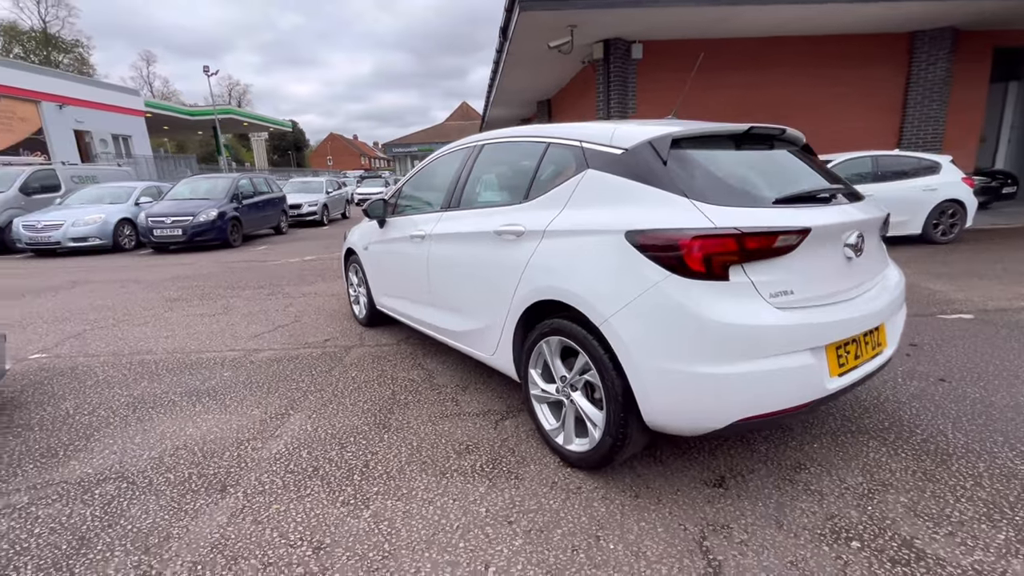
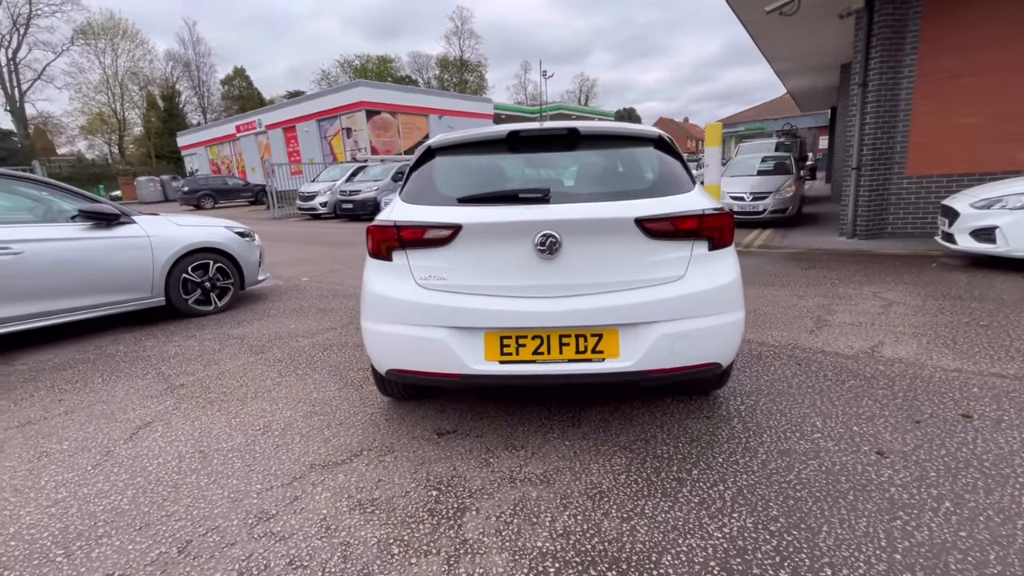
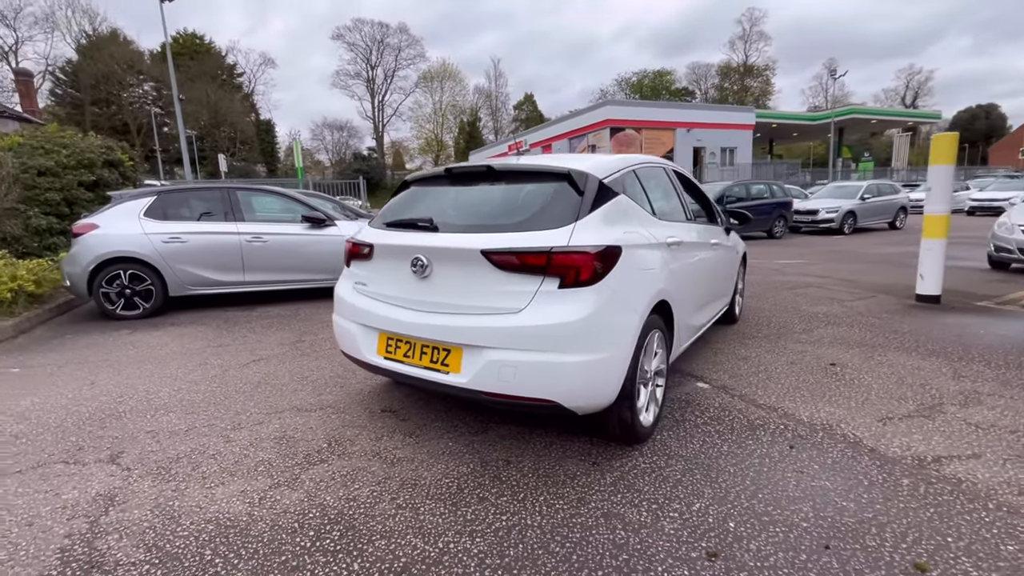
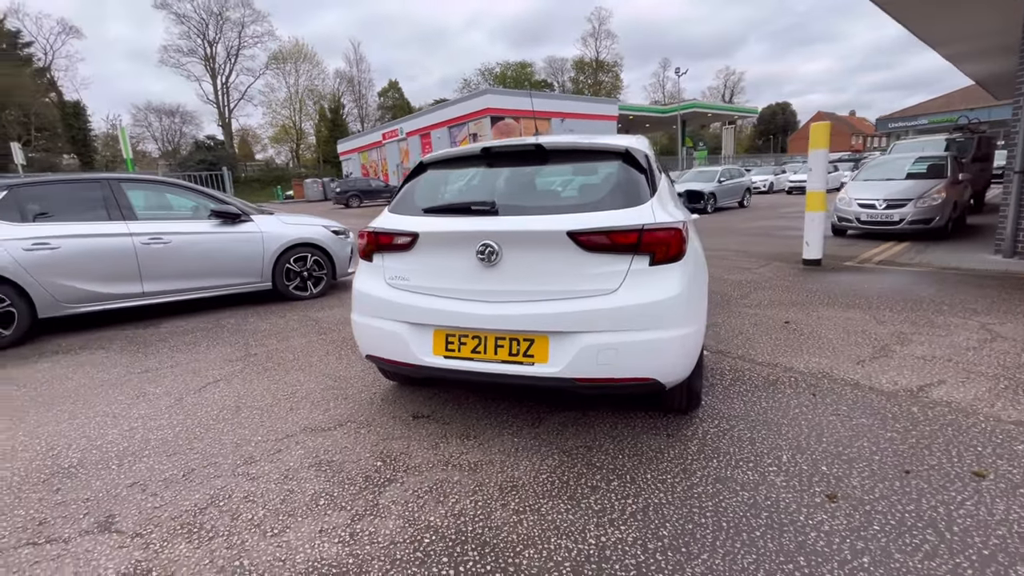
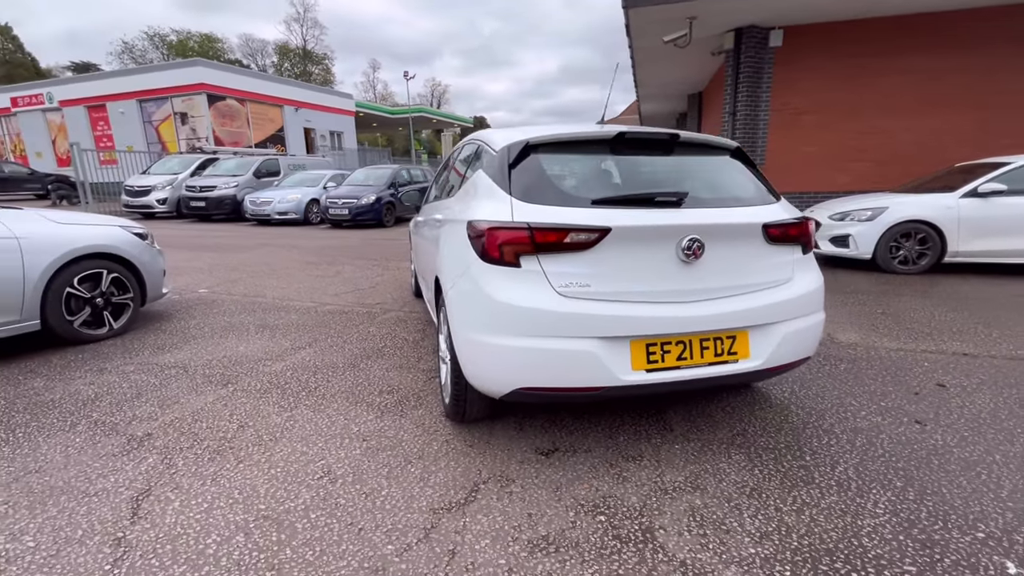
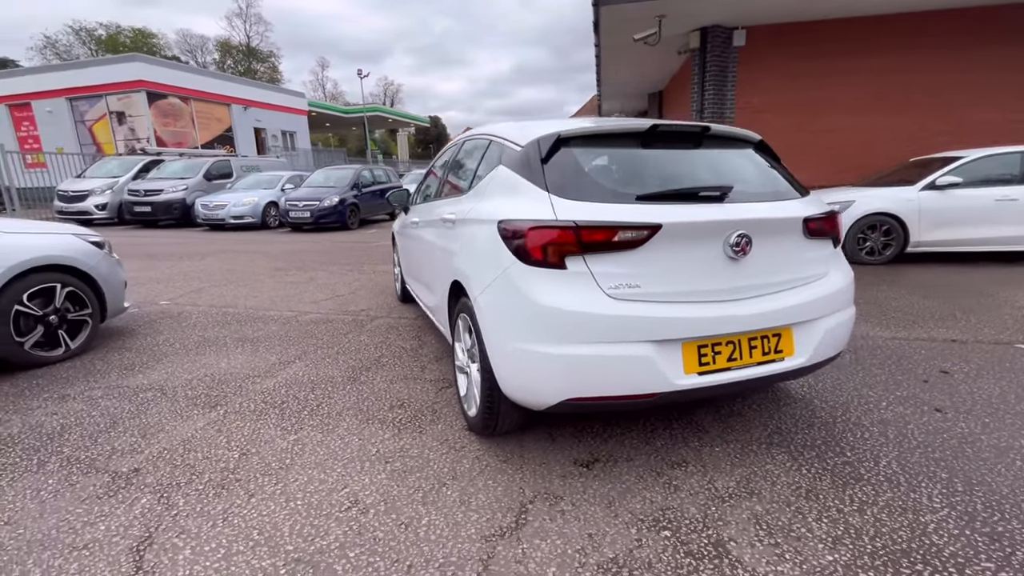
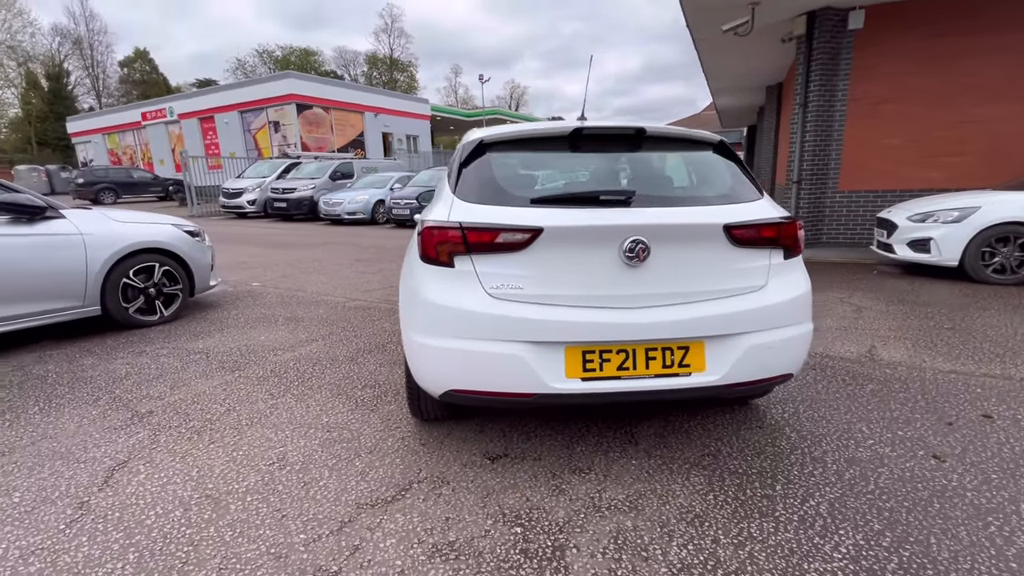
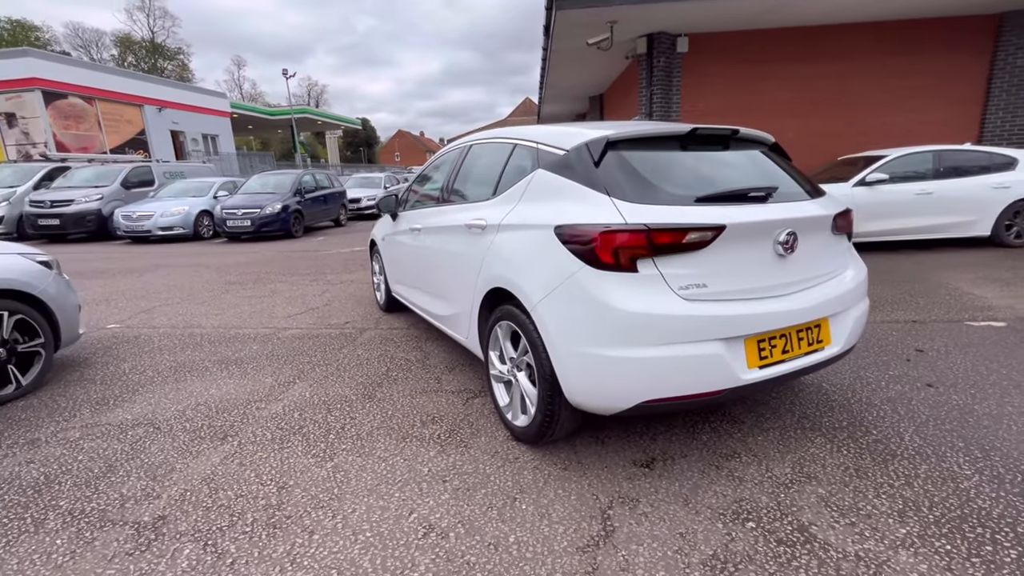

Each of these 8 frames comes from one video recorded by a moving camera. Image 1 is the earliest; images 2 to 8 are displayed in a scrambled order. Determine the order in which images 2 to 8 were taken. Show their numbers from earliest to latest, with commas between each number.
8, 6, 5, 7, 2, 4, 3
